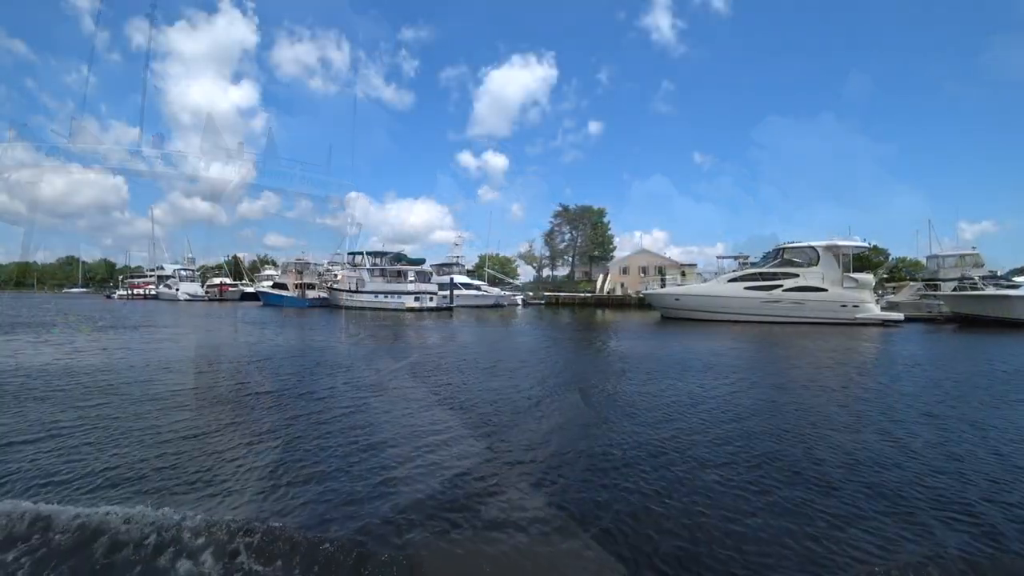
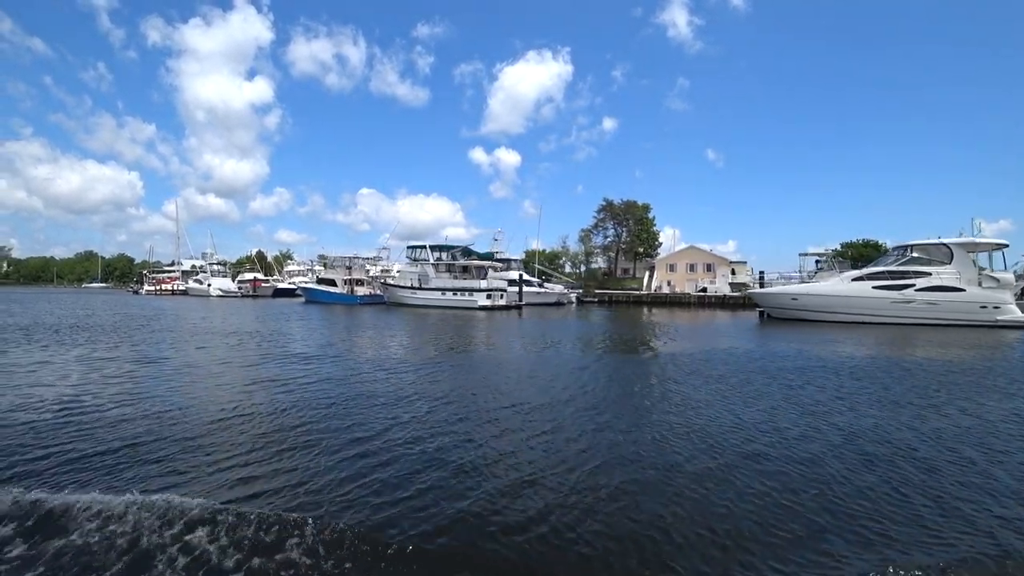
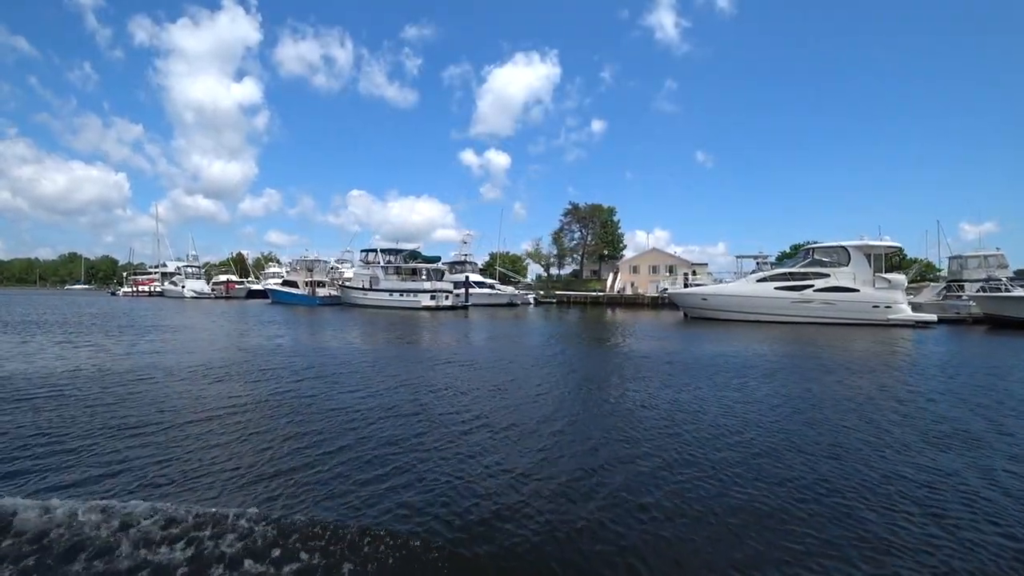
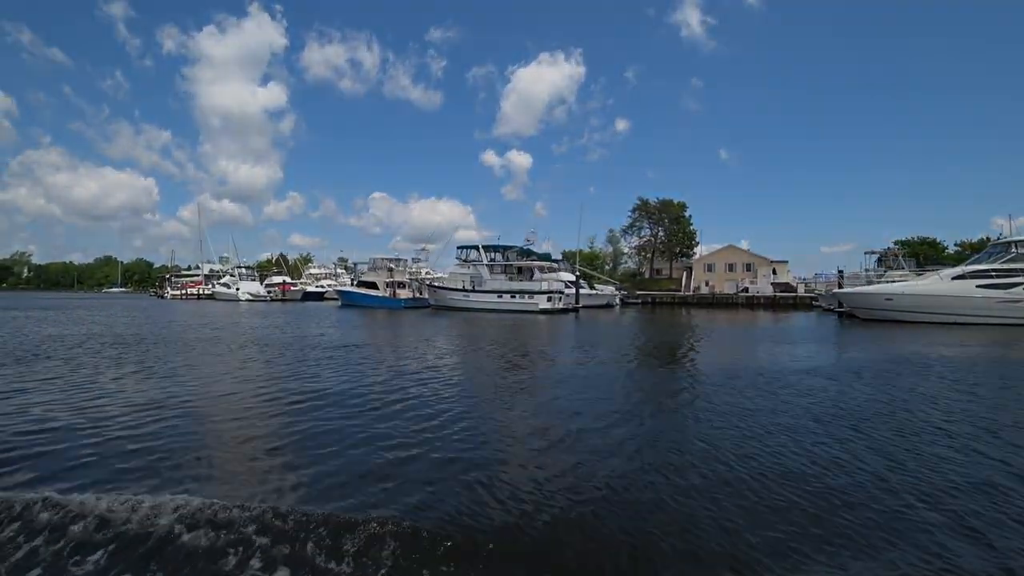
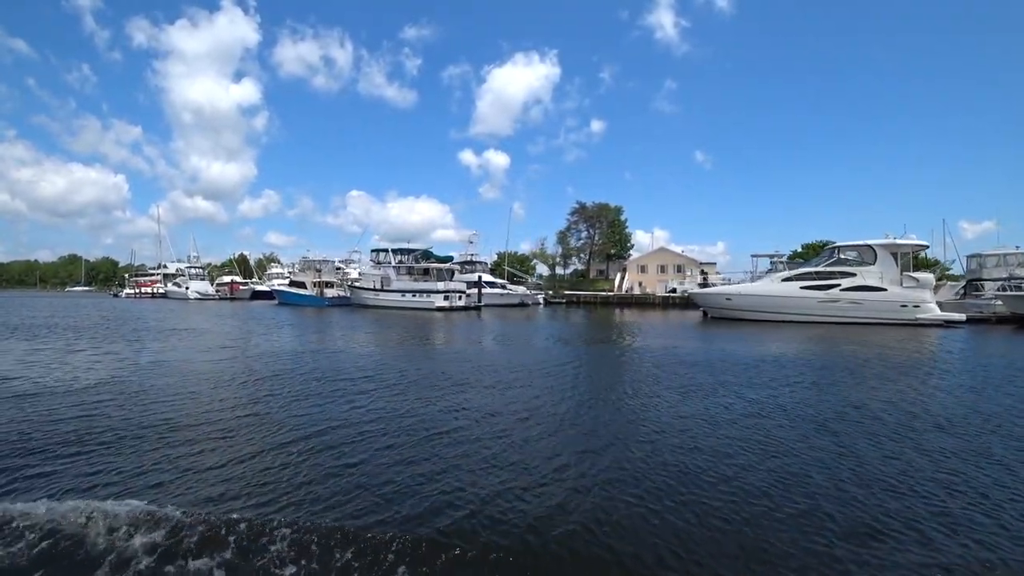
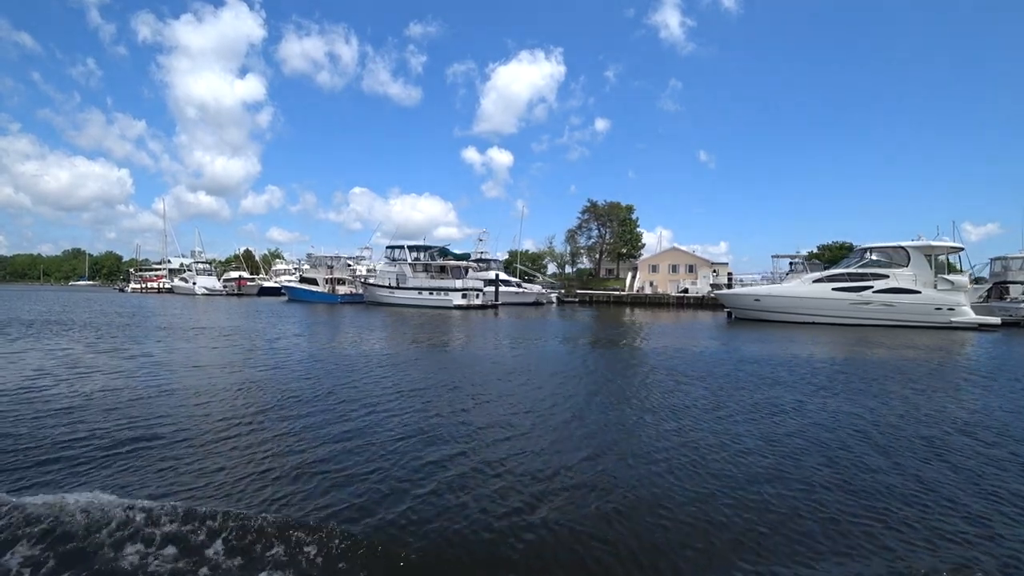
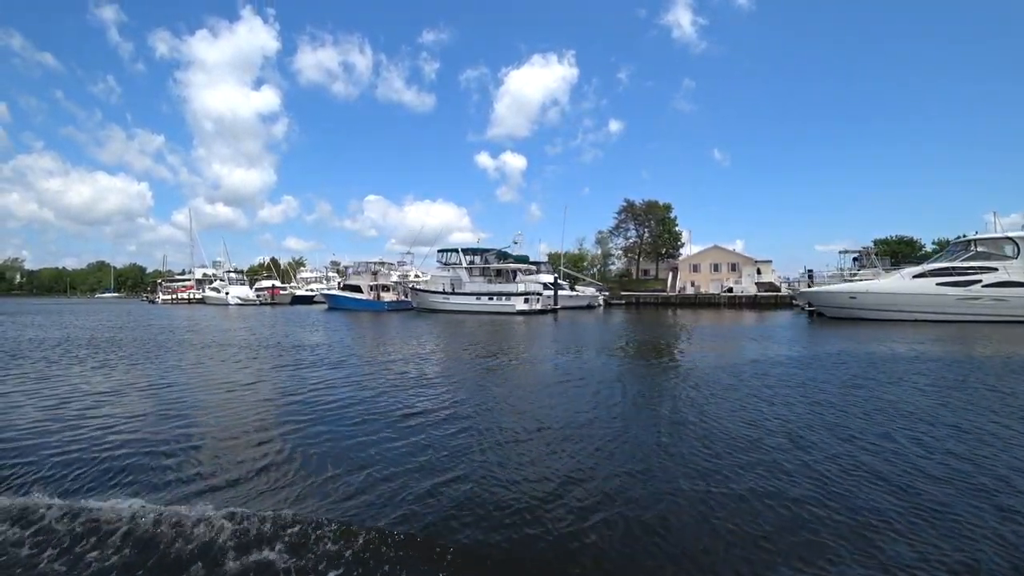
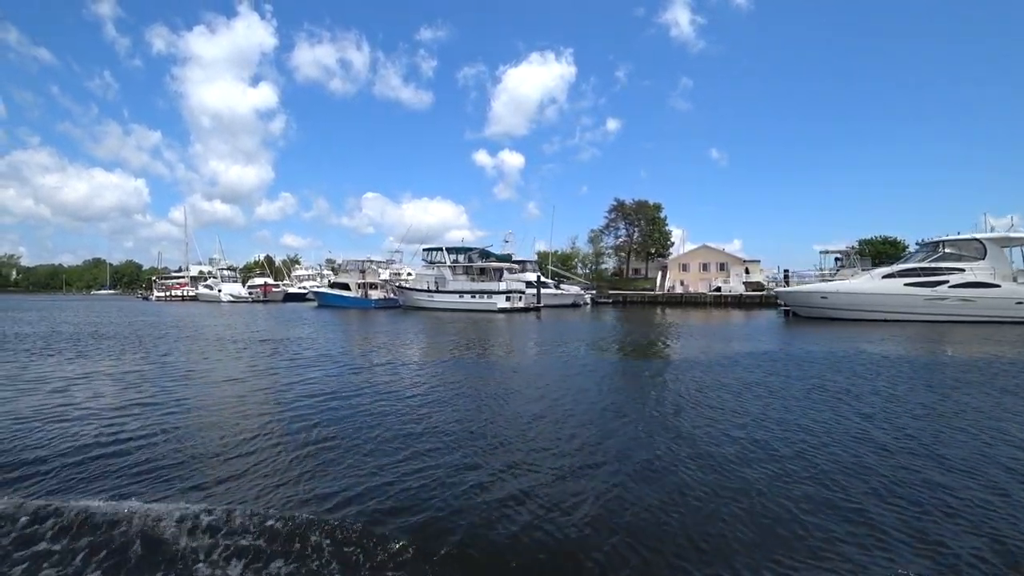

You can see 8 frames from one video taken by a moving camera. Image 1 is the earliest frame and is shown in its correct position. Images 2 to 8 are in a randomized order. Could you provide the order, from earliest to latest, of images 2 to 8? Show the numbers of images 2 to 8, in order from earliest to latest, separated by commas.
3, 5, 6, 2, 8, 7, 4
